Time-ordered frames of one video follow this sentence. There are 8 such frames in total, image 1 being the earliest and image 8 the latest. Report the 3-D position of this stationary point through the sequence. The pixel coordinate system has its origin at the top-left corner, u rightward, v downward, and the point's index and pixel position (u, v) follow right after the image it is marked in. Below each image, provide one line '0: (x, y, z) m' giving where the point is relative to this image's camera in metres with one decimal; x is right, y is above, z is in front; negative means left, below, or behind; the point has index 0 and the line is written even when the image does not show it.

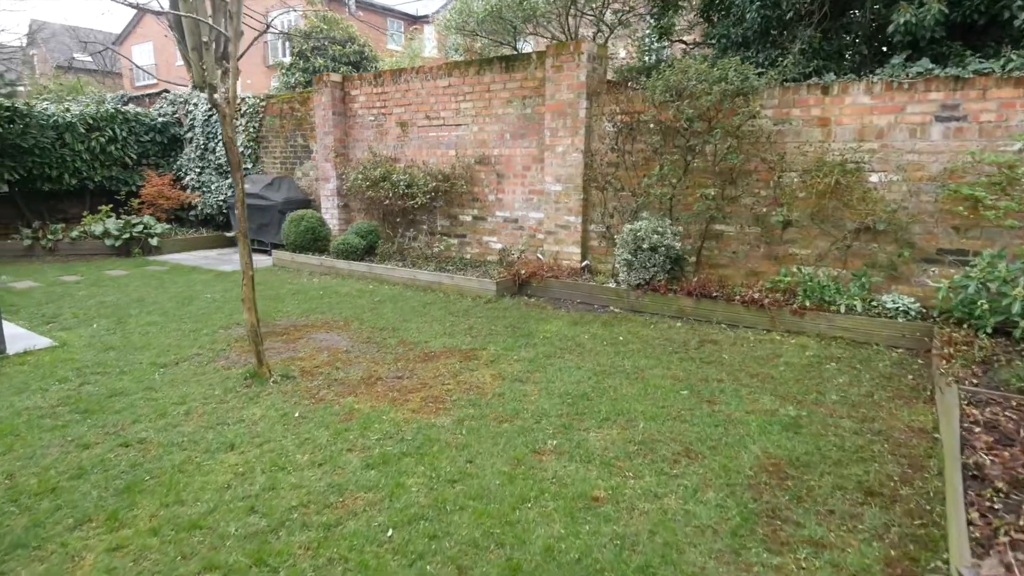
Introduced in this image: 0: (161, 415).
0: (-1.9, -0.7, +3.4) m
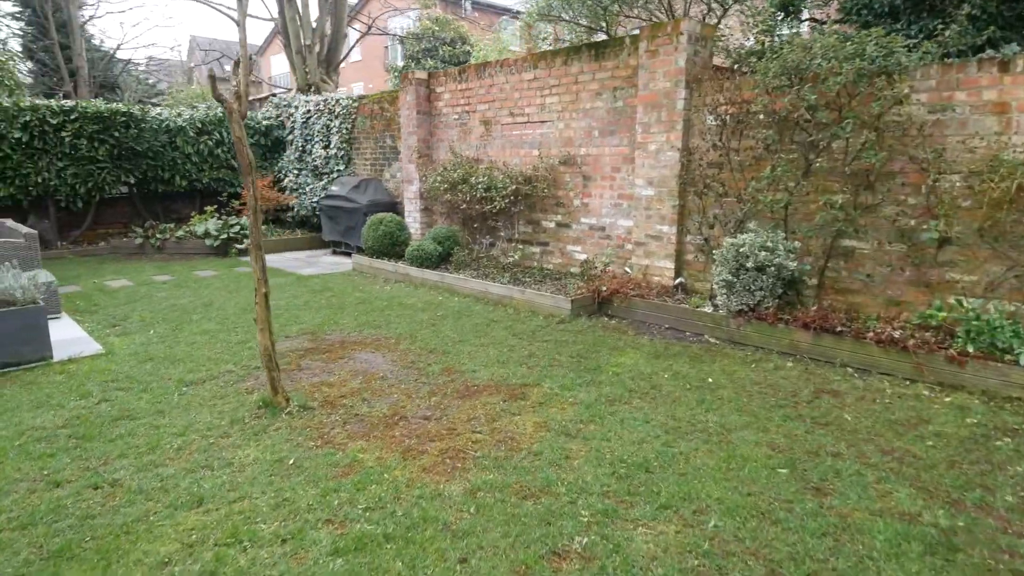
0: (-1.7, -0.8, +3.0) m
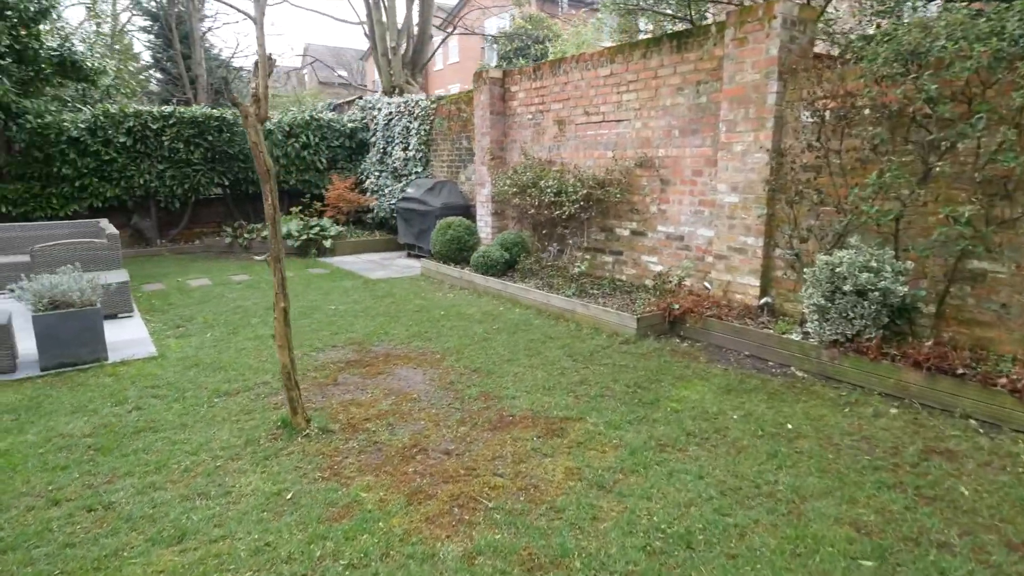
0: (-1.6, -0.8, +2.9) m
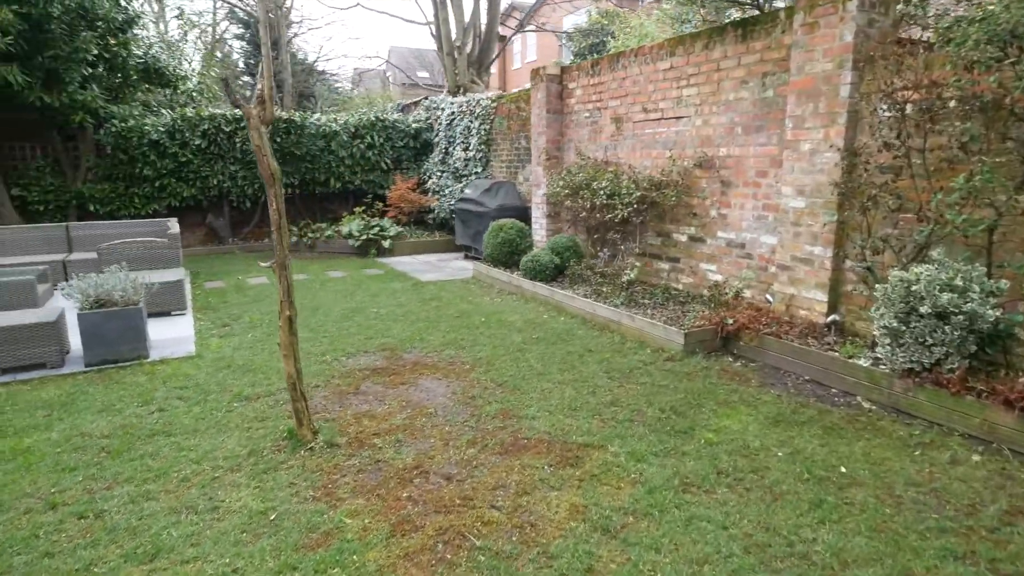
0: (-1.6, -0.9, +2.8) m
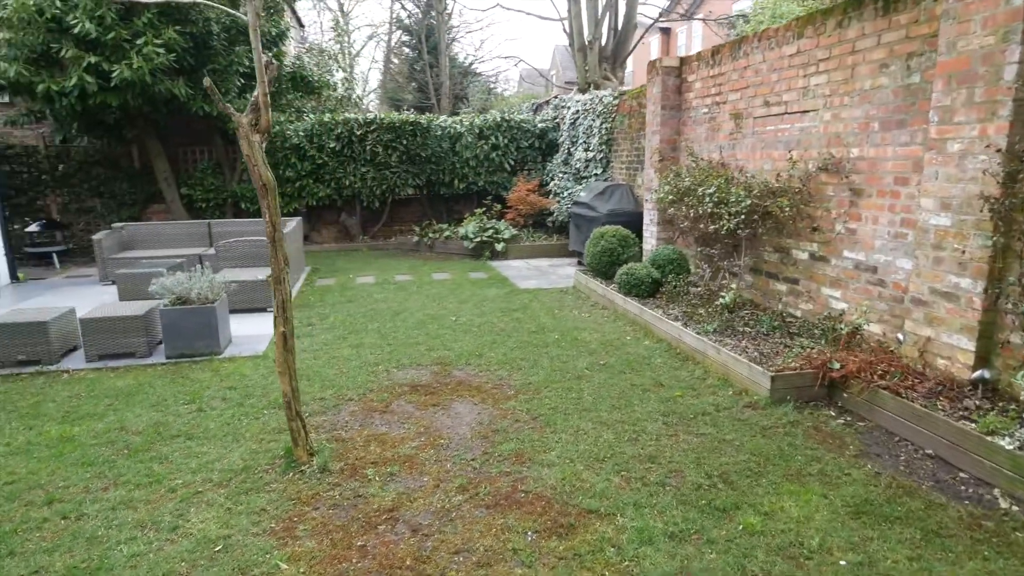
0: (-1.7, -0.9, +2.8) m
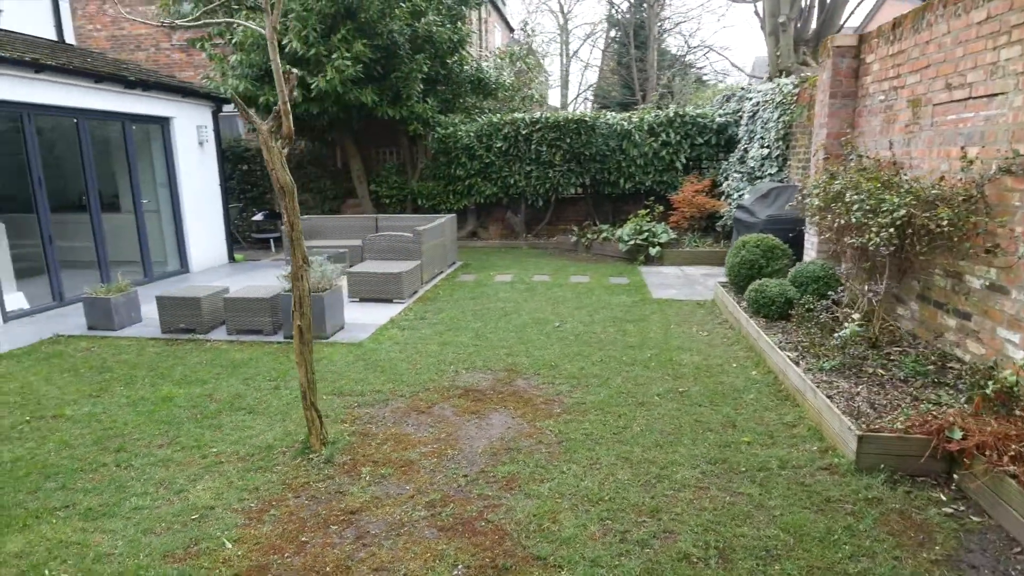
0: (-1.7, -0.8, +3.2) m
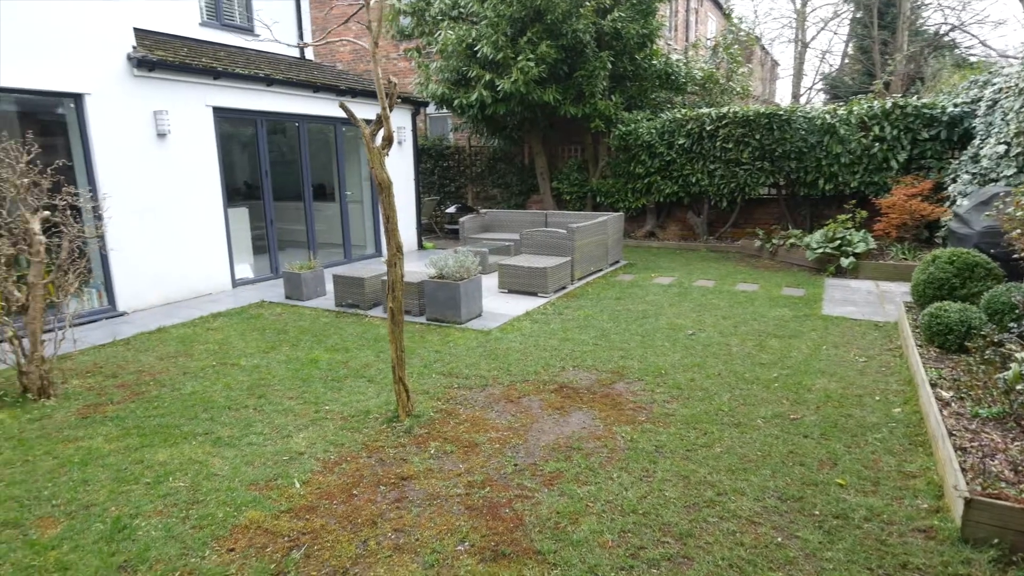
0: (-1.2, -0.7, +3.8) m
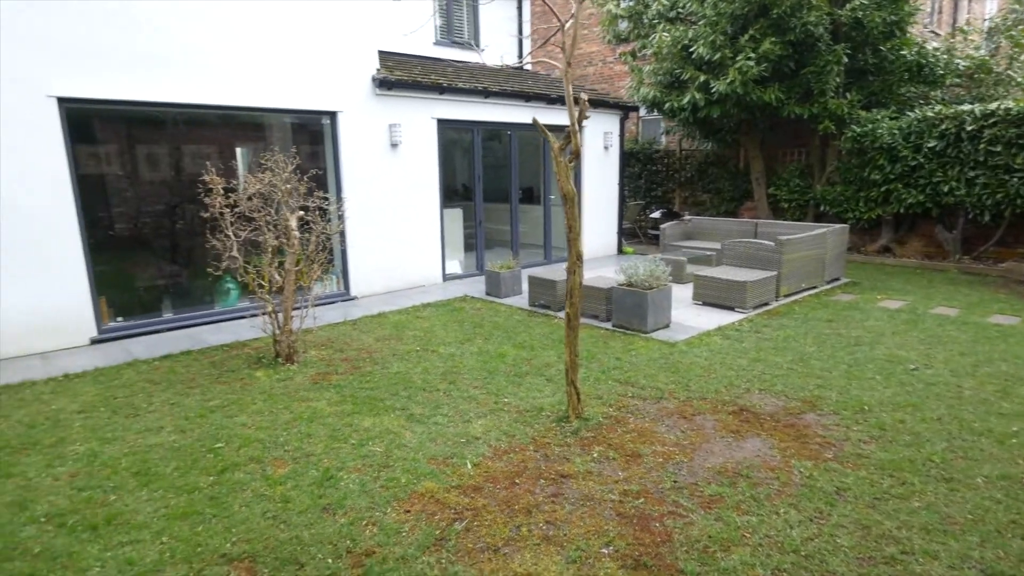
0: (-0.1, -0.7, +4.1) m
